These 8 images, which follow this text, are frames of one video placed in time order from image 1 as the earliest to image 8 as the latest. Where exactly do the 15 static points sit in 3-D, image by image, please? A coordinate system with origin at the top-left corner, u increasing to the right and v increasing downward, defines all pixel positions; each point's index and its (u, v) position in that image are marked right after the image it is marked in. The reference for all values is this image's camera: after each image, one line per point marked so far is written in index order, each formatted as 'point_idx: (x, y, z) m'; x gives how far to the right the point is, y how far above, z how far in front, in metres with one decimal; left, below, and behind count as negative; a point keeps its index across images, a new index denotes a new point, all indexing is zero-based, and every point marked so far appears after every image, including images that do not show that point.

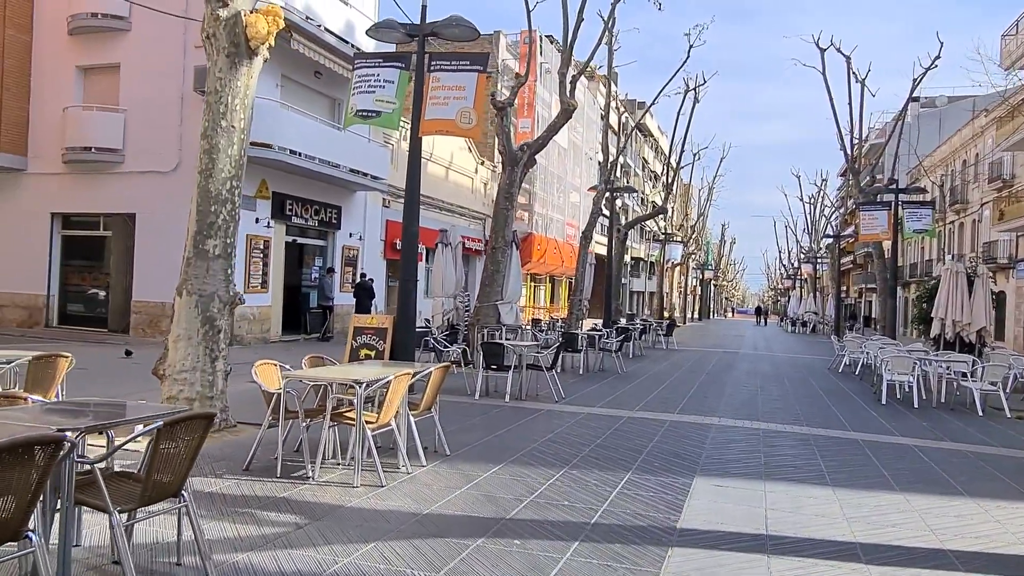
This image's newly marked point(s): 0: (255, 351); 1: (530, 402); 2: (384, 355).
0: (-5.7, -1.4, +16.2) m
1: (+0.3, -1.7, +10.6) m
2: (-1.9, -1.0, +10.9) m
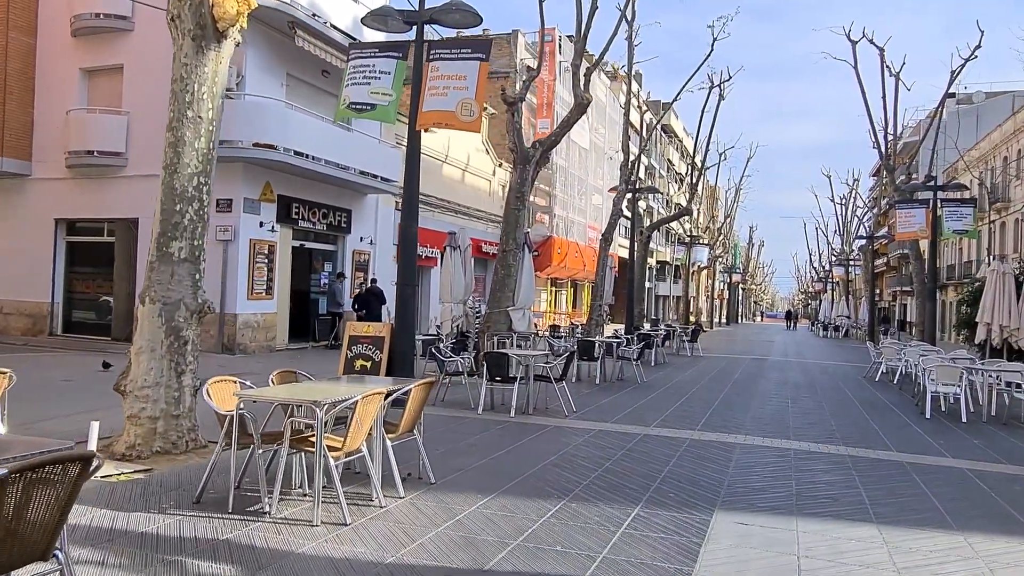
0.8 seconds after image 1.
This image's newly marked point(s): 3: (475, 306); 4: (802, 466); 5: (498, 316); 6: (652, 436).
0: (-5.4, -1.5, +15.5) m
1: (+0.3, -1.7, +9.8) m
2: (-1.8, -1.1, +10.1) m
3: (-0.9, -0.4, +16.8) m
4: (+2.9, -1.8, +7.4) m
5: (-0.3, -0.6, +14.8) m
6: (+1.7, -1.8, +8.8) m
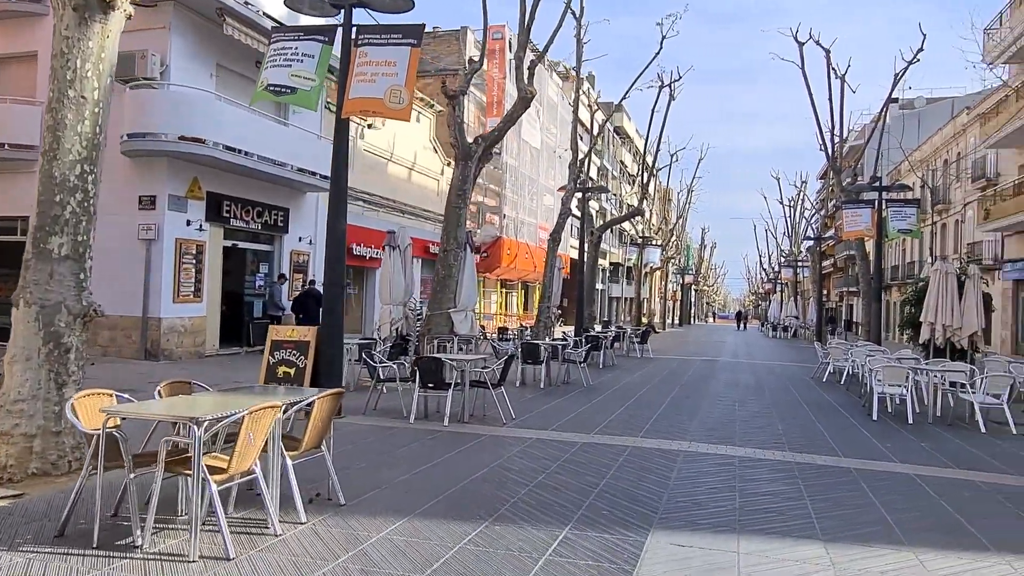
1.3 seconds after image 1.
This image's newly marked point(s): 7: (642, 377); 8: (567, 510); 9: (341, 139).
0: (-6.5, -1.6, +14.6) m
1: (-0.5, -1.7, +9.2) m
2: (-2.7, -1.1, +9.4) m
3: (-2.1, -0.4, +16.1) m
4: (+2.2, -1.8, +7.0) m
5: (-1.4, -0.6, +14.2) m
6: (+0.9, -1.8, +8.3) m
7: (+3.1, -2.1, +17.3) m
8: (+0.4, -1.7, +5.6) m
9: (-2.3, +2.0, +9.6) m
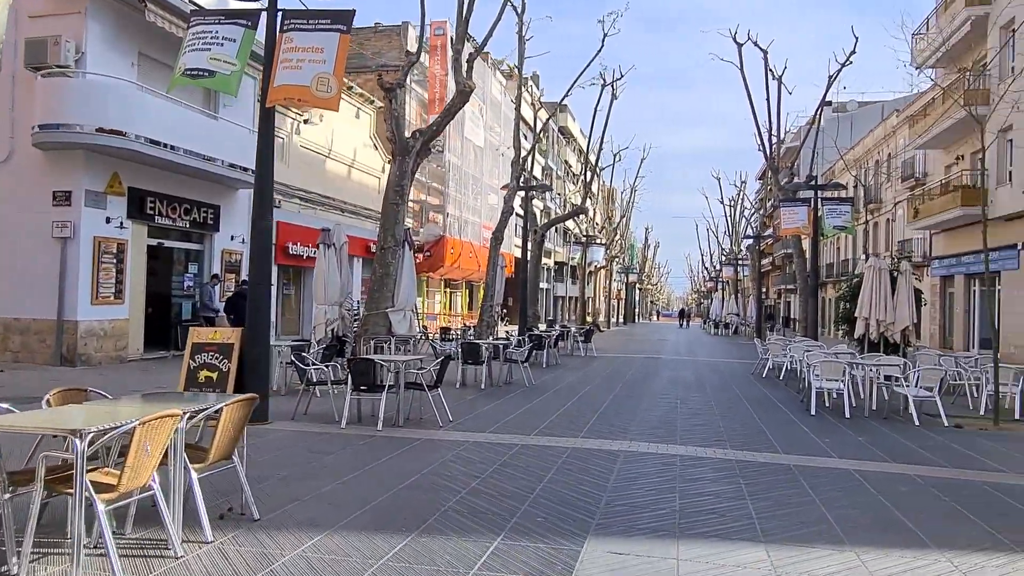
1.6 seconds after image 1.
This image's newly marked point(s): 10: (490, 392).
0: (-7.7, -1.6, +13.8) m
1: (-1.3, -1.7, +8.8) m
2: (-3.4, -1.1, +8.9) m
3: (-3.4, -0.4, +15.6) m
4: (+1.6, -1.7, +6.8) m
5: (-2.5, -0.6, +13.7) m
6: (+0.2, -1.7, +8.0) m
7: (+1.7, -2.1, +17.2) m
8: (-0.1, -1.7, +5.3) m
9: (-3.1, +2.0, +9.1) m
10: (-0.4, -1.9, +13.2) m
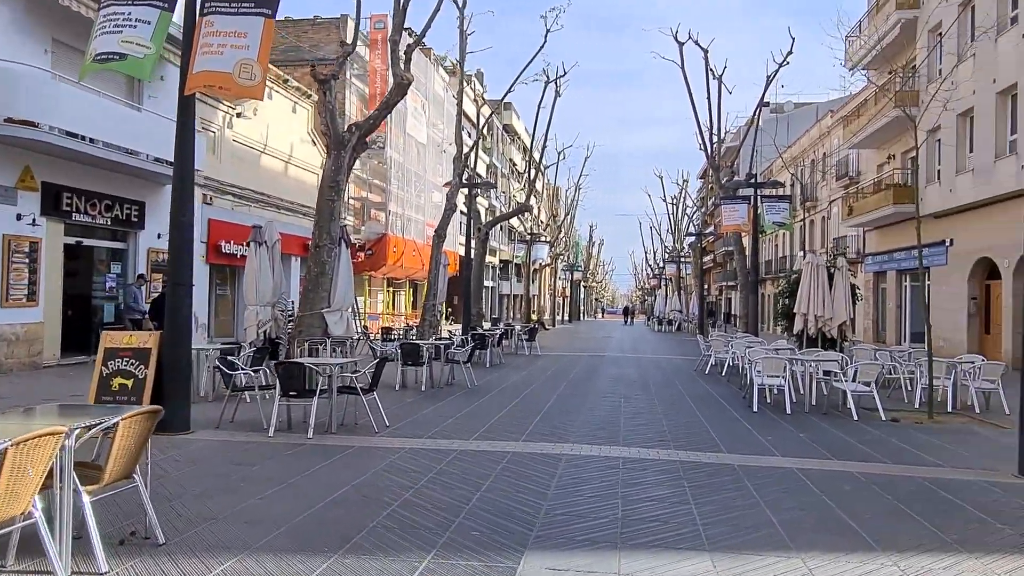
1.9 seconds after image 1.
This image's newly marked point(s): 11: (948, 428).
0: (-8.7, -1.6, +12.8) m
1: (-2.0, -1.7, +8.4) m
2: (-4.1, -1.1, +8.2) m
3: (-4.6, -0.4, +15.0) m
4: (+1.1, -1.7, +6.6) m
5: (-3.6, -0.6, +13.2) m
6: (-0.4, -1.7, +7.7) m
7: (+0.4, -2.0, +16.9) m
8: (-0.5, -1.7, +4.9) m
9: (-3.8, +2.0, +8.5) m
10: (-1.4, -1.9, +12.8) m
11: (+6.2, -2.0, +10.5) m
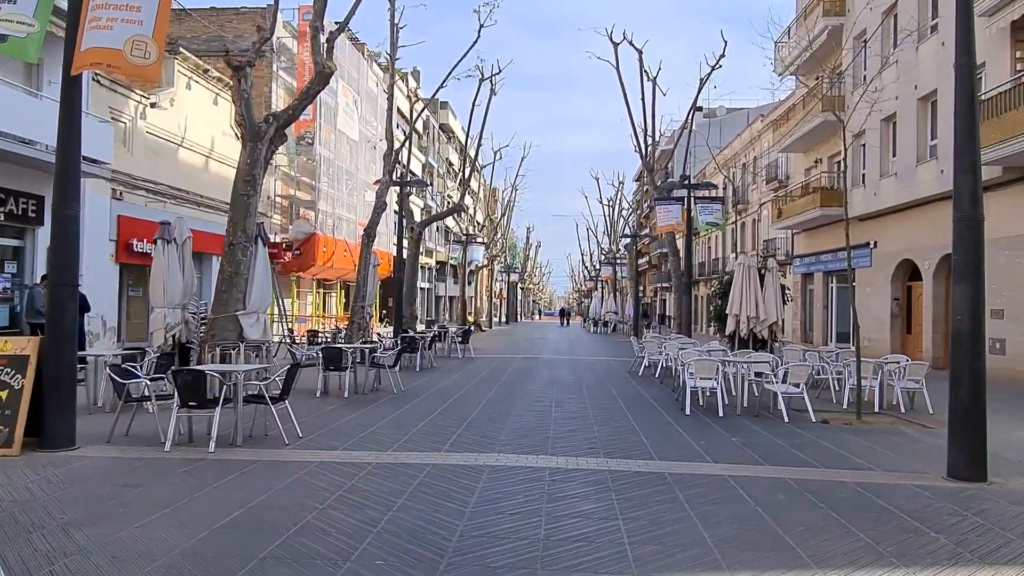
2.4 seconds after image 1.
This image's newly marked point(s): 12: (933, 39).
0: (-9.9, -1.6, +11.6) m
1: (-2.8, -1.7, +7.7) m
2: (-5.0, -1.1, +7.4) m
3: (-6.0, -0.4, +14.0) m
4: (+0.4, -1.7, +6.2) m
5: (-4.8, -0.6, +12.3) m
6: (-1.2, -1.7, +7.1) m
7: (-1.2, -2.0, +16.4) m
8: (-1.1, -1.6, +4.4) m
9: (-4.7, +2.0, +7.7) m
10: (-2.6, -1.9, +12.2) m
11: (+5.2, -2.0, +10.4) m
12: (+11.2, +6.6, +19.4) m
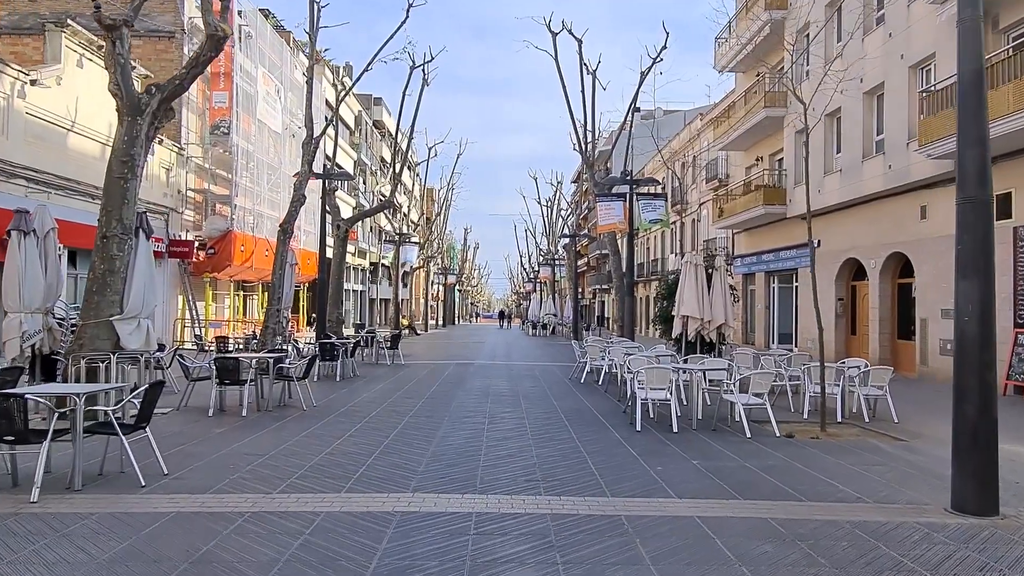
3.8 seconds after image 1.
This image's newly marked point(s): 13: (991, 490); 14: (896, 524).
0: (-10.9, -1.6, +9.2) m
1: (-3.5, -1.7, +5.9) m
2: (-5.6, -1.1, +5.4) m
3: (-7.2, -0.4, +12.0) m
4: (-0.2, -1.7, +4.7) m
5: (-5.9, -0.6, +10.4) m
6: (-1.9, -1.7, +5.5) m
7: (-2.6, -2.0, +14.7) m
8: (-1.5, -1.6, +2.8) m
9: (-5.3, +2.0, +5.8) m
10: (-3.7, -1.9, +10.4) m
11: (+4.3, -2.0, +9.3) m
12: (+9.5, +6.6, +18.8) m
13: (+3.9, -1.6, +5.9) m
14: (+2.9, -1.8, +5.6) m
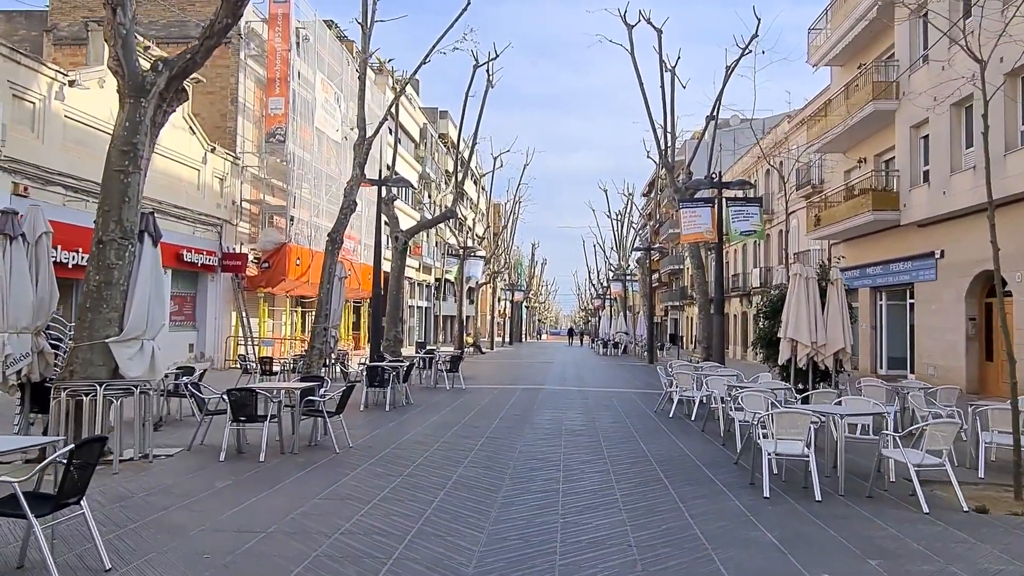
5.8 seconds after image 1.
0: (-10.1, -1.8, +7.9) m
1: (-3.0, -1.8, +3.9) m
2: (-5.1, -1.2, +3.7) m
3: (-6.1, -0.7, +10.4) m
4: (+0.2, -1.7, +2.4) m
5: (-5.0, -0.8, +8.6) m
6: (-1.4, -1.8, +3.4) m
7: (-1.3, -2.3, +12.6) m
8: (-1.3, -1.6, +0.6) m
9: (-4.8, +1.9, +4.1) m
10: (-2.8, -2.1, +8.4) m
11: (+5.1, -2.2, +6.6) m
12: (+11.1, +6.2, +15.8) m
13: (+4.3, -1.7, +3.2) m
14: (+3.4, -1.9, +3.0) m
